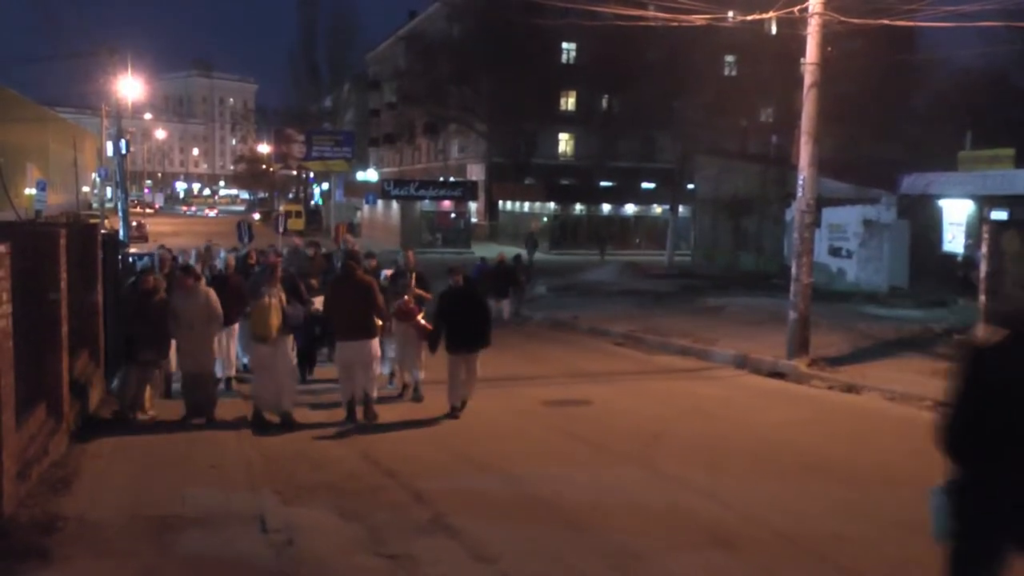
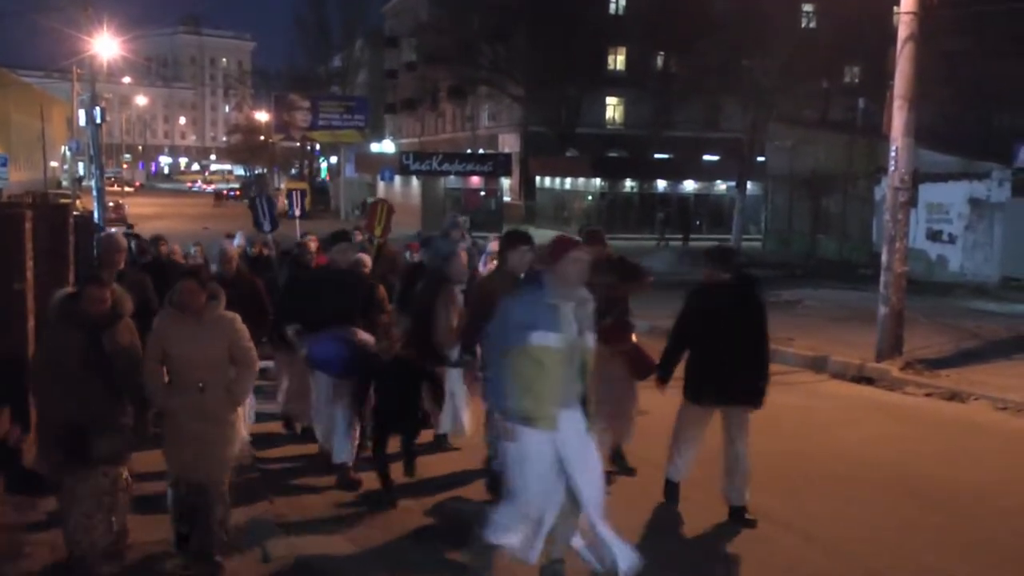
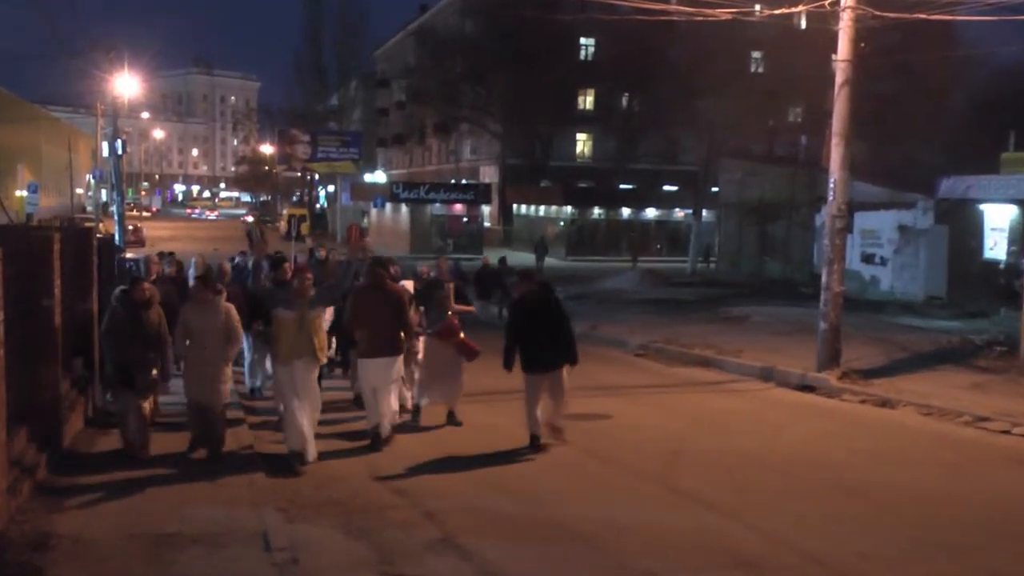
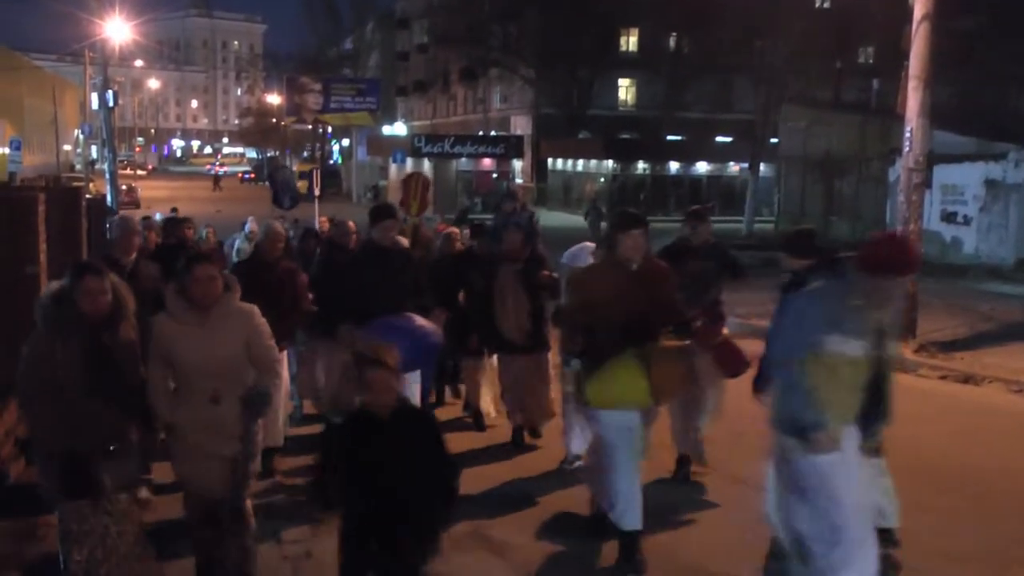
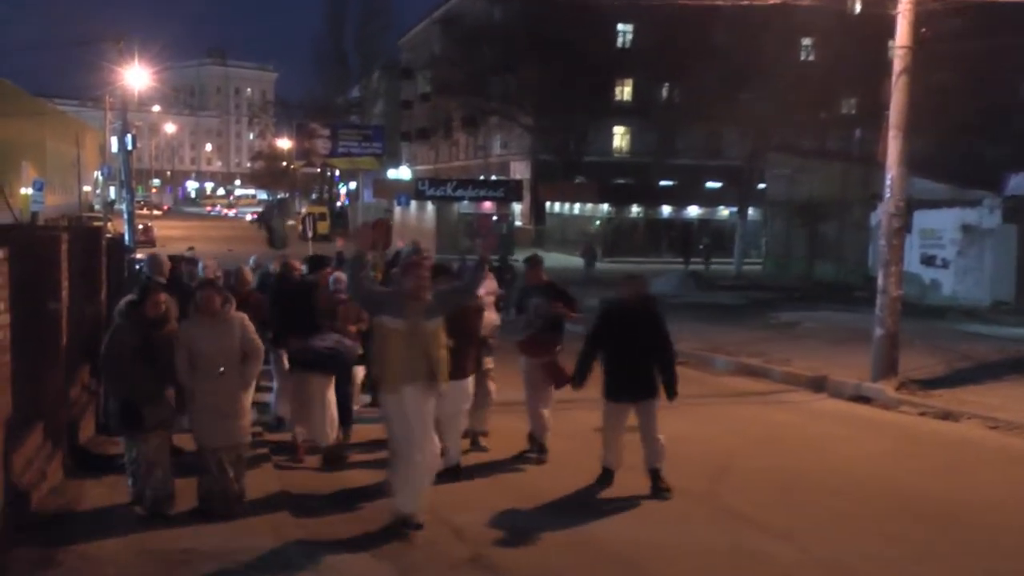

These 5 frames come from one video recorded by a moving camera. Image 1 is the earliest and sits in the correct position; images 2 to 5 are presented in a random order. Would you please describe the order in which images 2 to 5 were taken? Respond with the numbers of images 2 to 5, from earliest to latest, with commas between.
3, 5, 2, 4
